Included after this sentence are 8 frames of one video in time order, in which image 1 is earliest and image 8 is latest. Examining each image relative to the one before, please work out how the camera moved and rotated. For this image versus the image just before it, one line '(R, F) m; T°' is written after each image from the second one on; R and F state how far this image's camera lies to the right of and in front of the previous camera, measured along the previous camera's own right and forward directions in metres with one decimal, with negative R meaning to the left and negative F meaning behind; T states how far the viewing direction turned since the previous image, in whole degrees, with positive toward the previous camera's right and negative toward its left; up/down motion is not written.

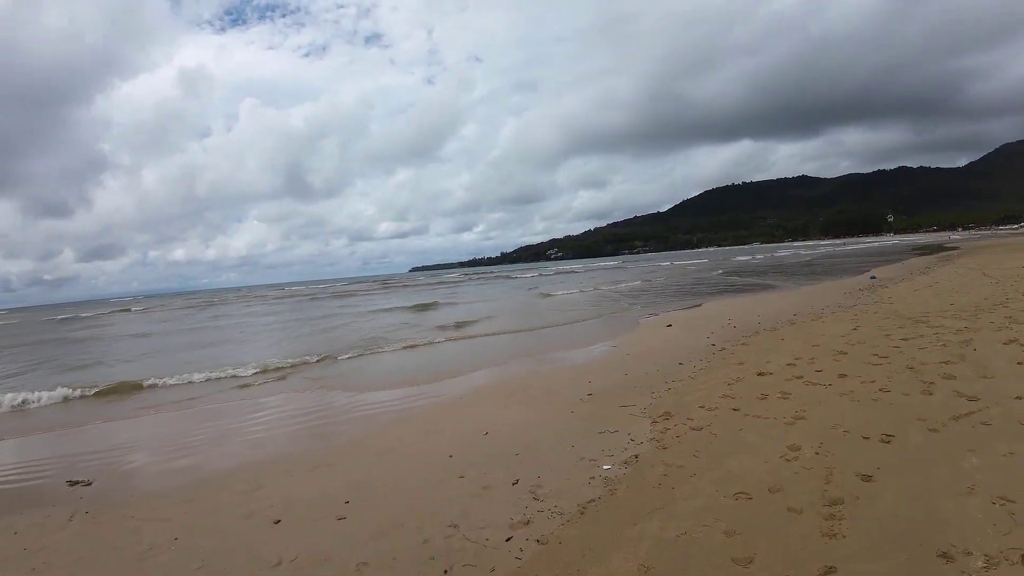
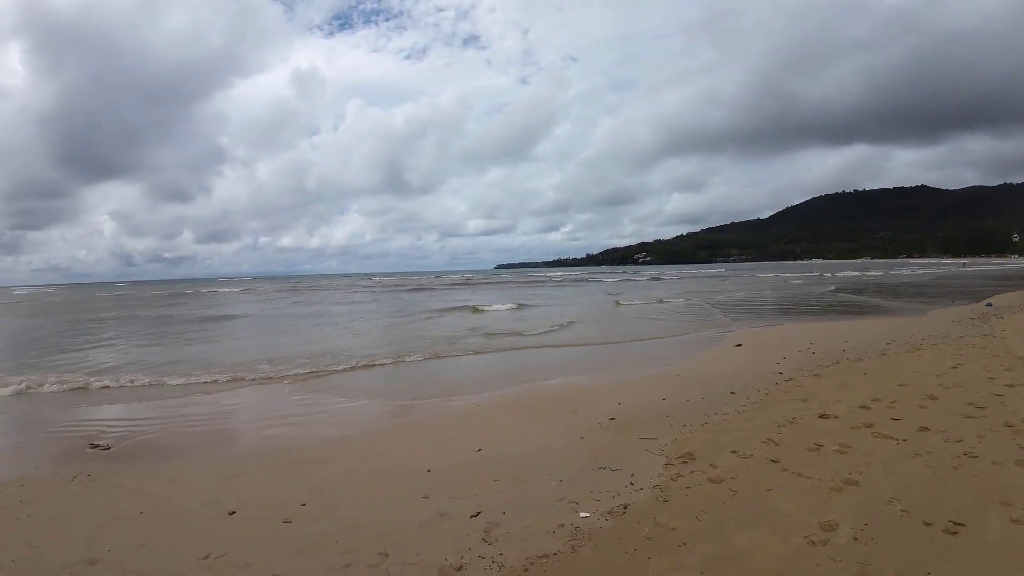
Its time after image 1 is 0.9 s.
(+1.1, +0.9) m; -11°
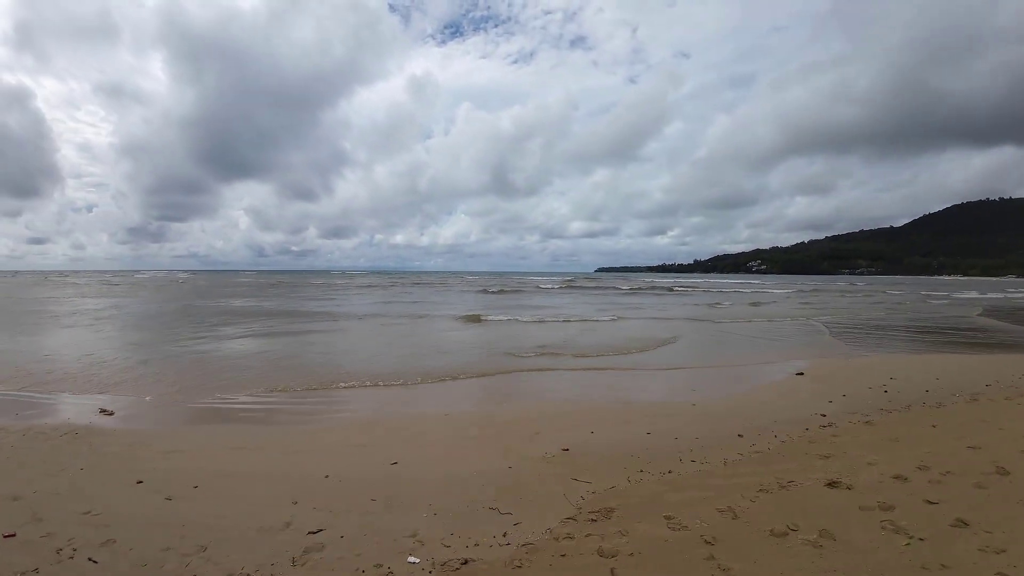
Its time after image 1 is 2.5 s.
(+2.2, +1.2) m; -14°
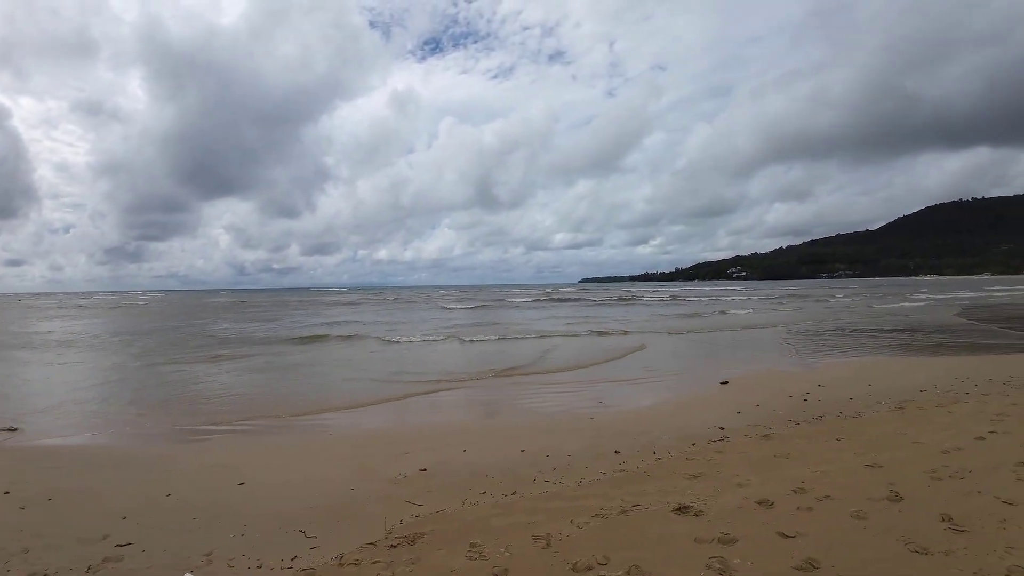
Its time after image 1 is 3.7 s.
(+1.8, +0.7) m; 0°
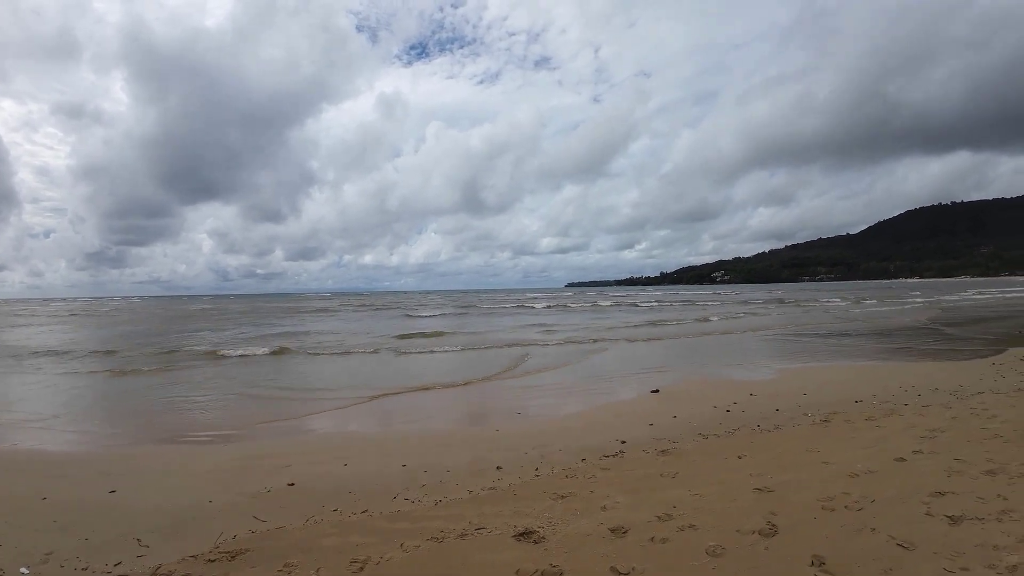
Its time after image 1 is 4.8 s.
(+1.3, +0.5) m; 0°
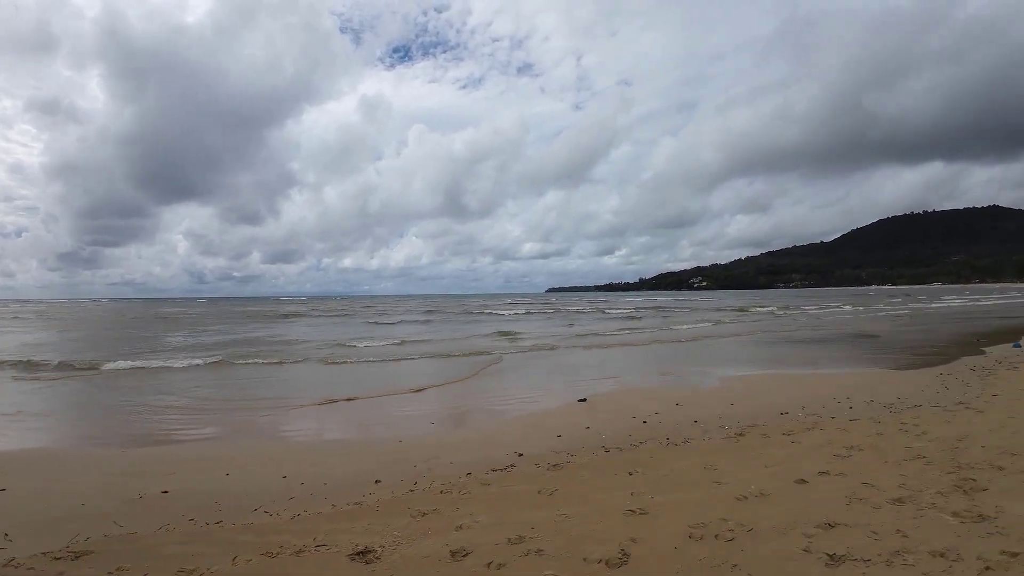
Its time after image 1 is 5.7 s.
(+1.1, +0.3) m; +1°
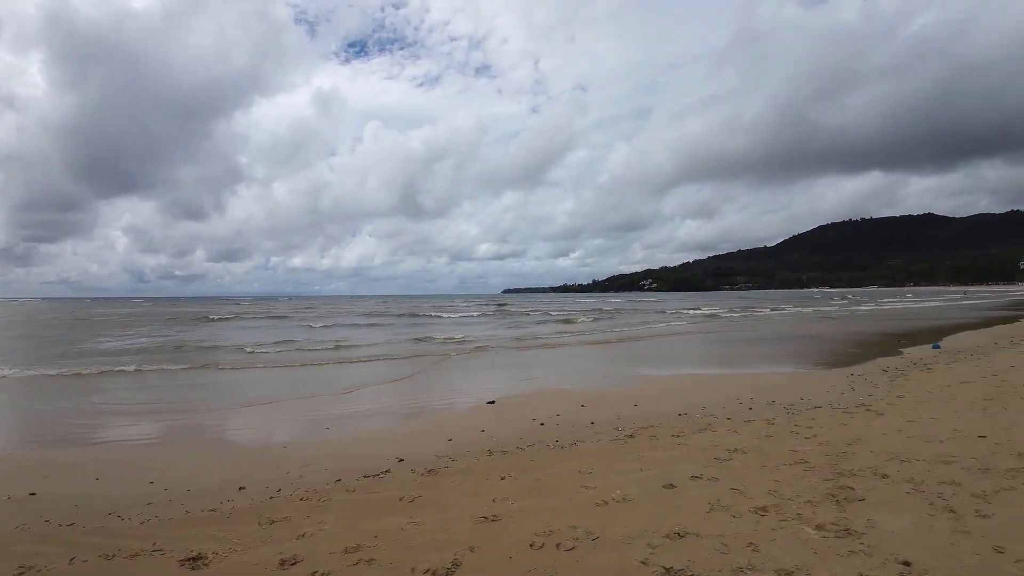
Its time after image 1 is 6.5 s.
(+0.8, +0.2) m; +4°
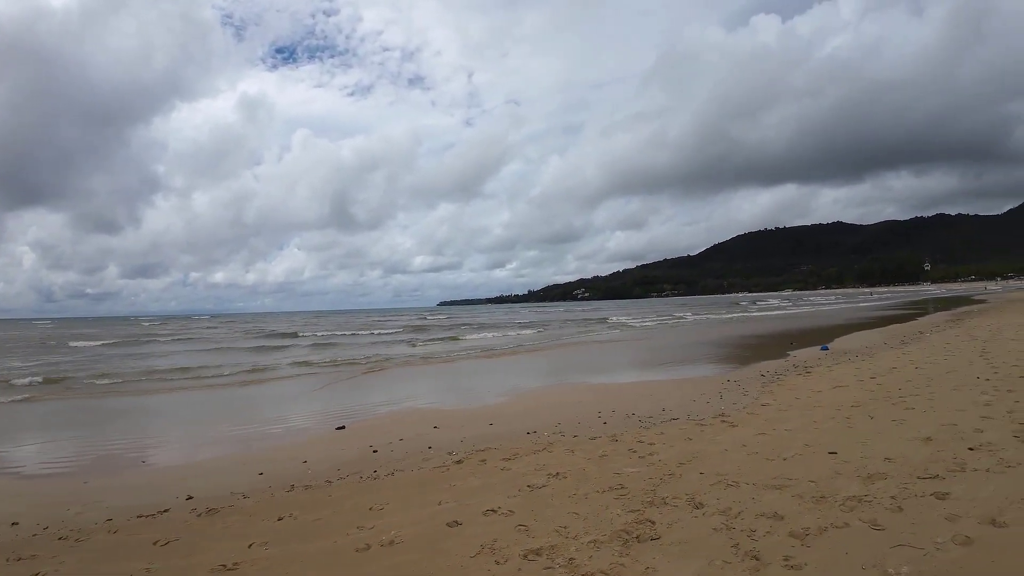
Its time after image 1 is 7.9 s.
(+1.4, +0.2) m; +6°
